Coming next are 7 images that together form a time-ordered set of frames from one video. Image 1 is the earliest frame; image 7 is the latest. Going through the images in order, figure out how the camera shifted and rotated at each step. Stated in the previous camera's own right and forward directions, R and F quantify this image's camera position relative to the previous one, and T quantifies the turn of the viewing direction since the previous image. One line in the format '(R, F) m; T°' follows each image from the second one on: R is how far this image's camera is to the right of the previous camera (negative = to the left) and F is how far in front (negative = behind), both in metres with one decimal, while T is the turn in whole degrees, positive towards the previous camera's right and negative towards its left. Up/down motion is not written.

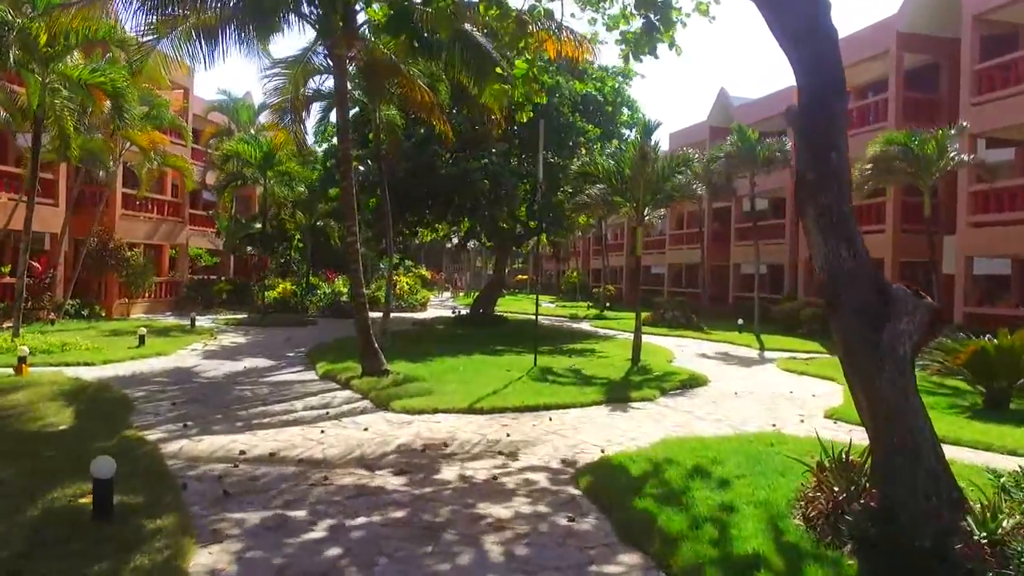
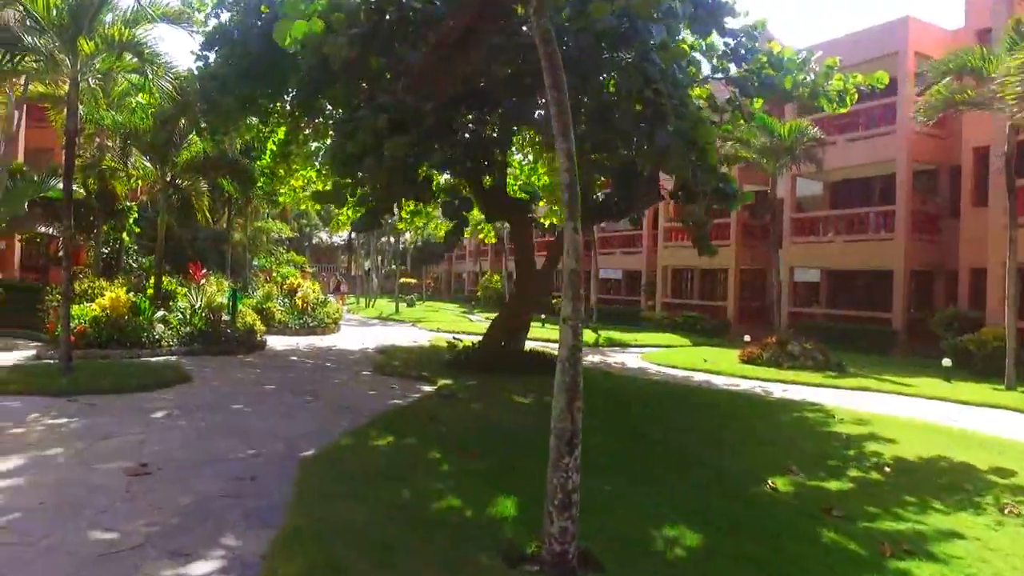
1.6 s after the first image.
(-0.7, +1.7) m; -2°
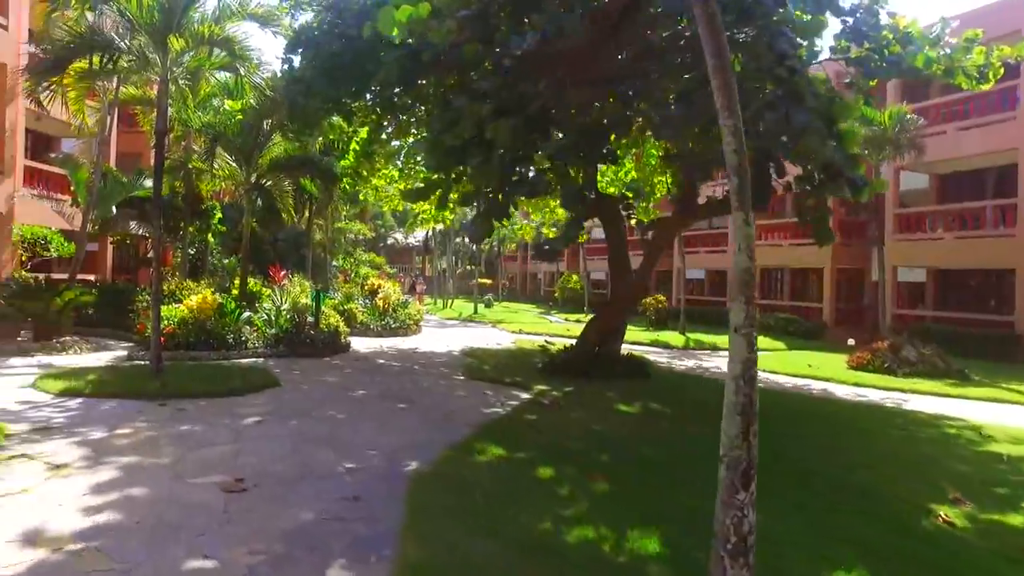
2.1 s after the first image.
(-0.4, +0.6) m; -5°
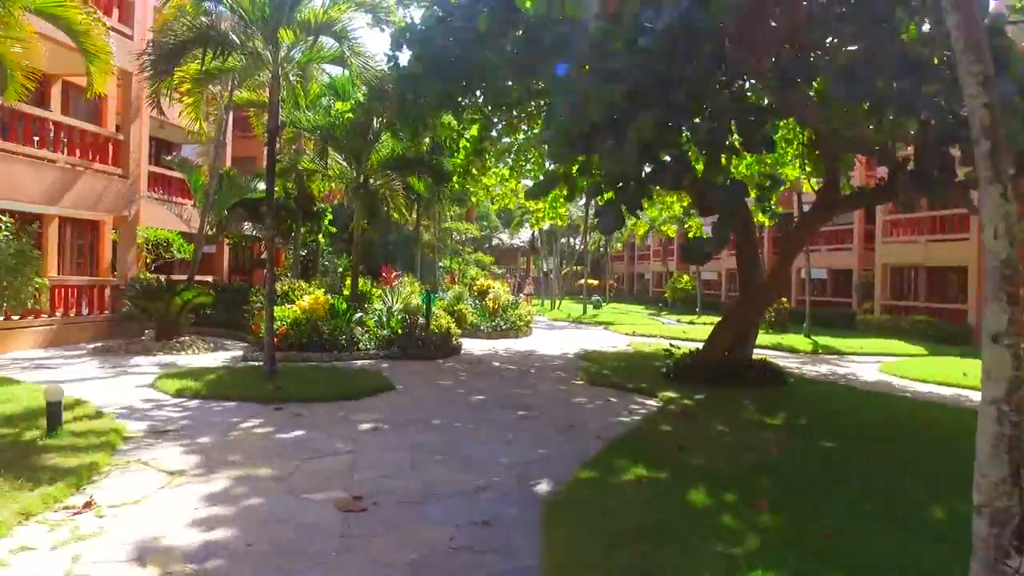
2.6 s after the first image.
(-0.3, +0.7) m; -7°
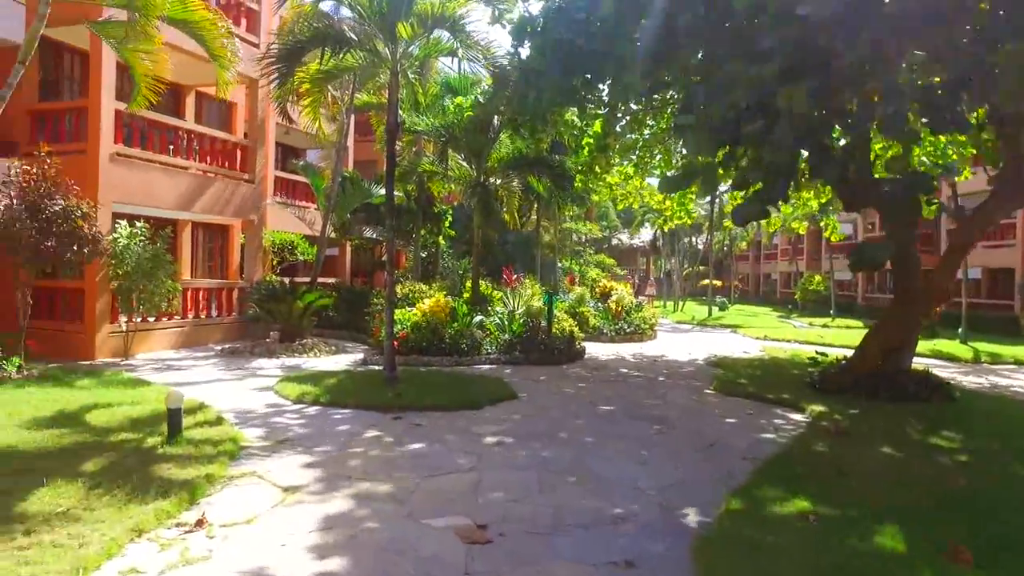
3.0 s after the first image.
(-0.2, +0.6) m; -8°
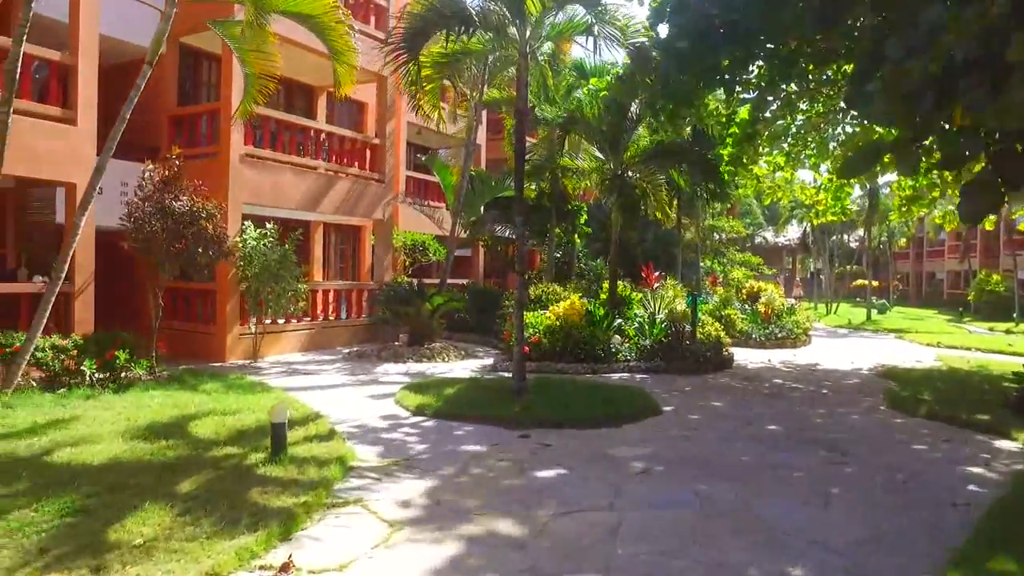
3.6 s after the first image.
(-0.1, +1.0) m; -10°
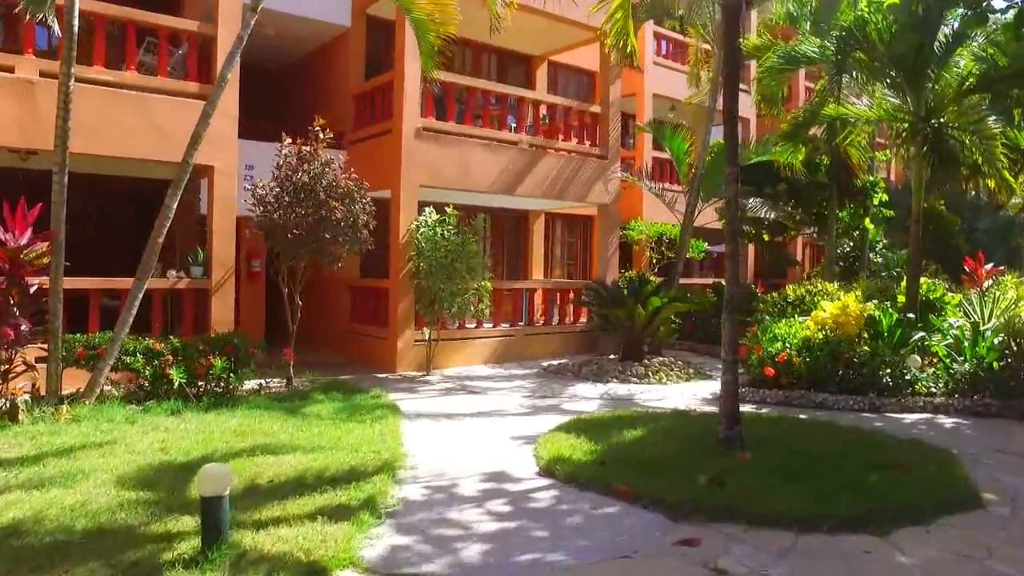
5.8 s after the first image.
(+0.7, +3.3) m; -21°
